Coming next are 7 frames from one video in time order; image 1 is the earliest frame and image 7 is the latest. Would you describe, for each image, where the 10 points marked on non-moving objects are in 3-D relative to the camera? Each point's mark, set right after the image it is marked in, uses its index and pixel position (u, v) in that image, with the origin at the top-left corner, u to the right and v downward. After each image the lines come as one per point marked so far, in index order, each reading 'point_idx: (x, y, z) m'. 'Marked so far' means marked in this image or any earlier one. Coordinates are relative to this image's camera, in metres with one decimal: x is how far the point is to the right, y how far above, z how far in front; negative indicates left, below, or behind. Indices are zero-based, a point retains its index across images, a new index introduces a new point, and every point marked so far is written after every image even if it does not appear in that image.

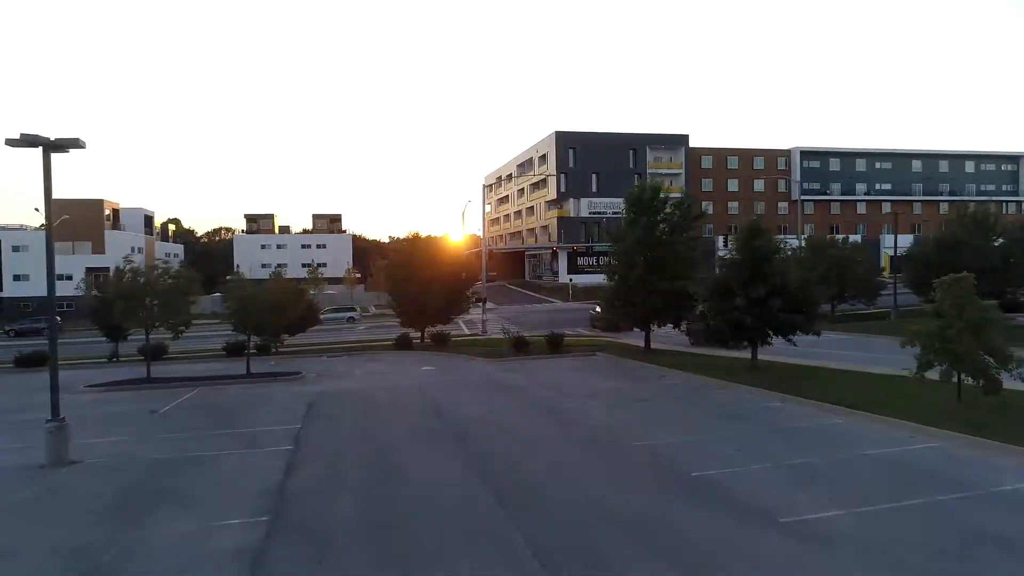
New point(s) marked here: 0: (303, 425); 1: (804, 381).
0: (-4.8, -3.1, +16.9) m
1: (+7.6, -2.4, +19.2) m
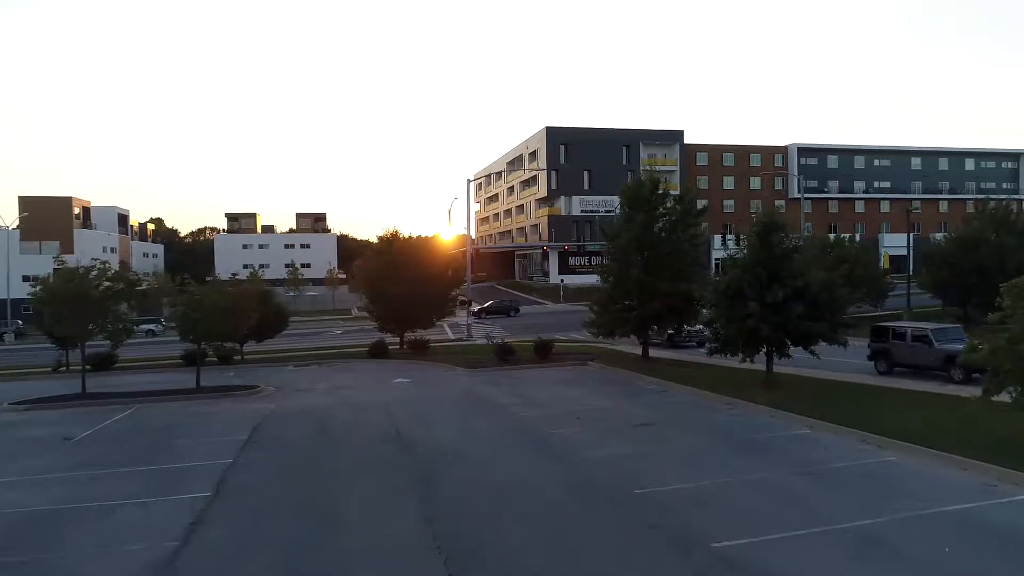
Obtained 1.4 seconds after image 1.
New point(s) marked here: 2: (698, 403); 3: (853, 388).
0: (-5.2, -3.2, +14.1) m
1: (+7.1, -2.5, +16.5) m
2: (+4.4, -2.7, +17.4) m
3: (+8.3, -2.4, +17.8) m
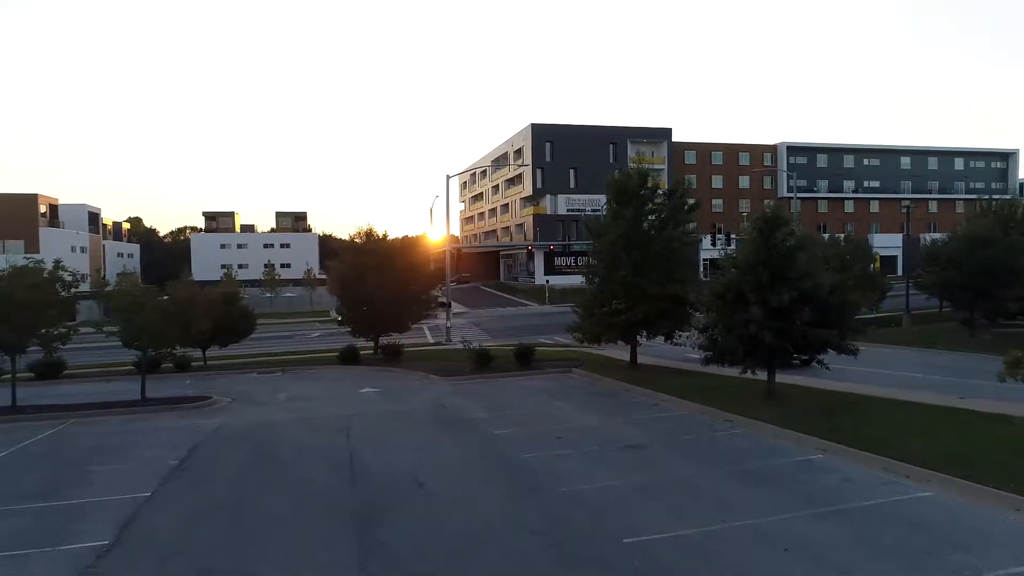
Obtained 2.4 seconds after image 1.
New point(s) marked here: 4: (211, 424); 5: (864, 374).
0: (-5.7, -3.3, +12.0) m
1: (+6.6, -2.6, +14.7) m
2: (+3.8, -2.8, +15.6) m
3: (+7.7, -2.5, +16.0) m
4: (-7.3, -3.3, +17.9) m
5: (+9.5, -2.3, +19.8) m
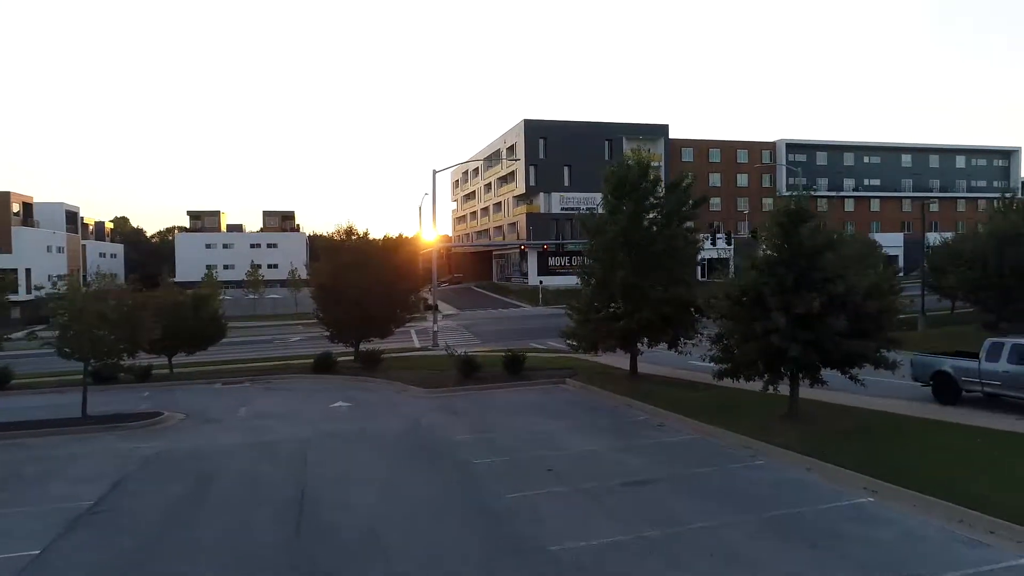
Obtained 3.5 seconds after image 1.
0: (-6.0, -3.4, +9.8) m
1: (+6.3, -2.6, +12.5) m
2: (+3.6, -2.9, +13.4) m
3: (+7.4, -2.6, +13.9) m
4: (-7.6, -3.4, +15.7) m
5: (+9.2, -2.4, +17.6) m
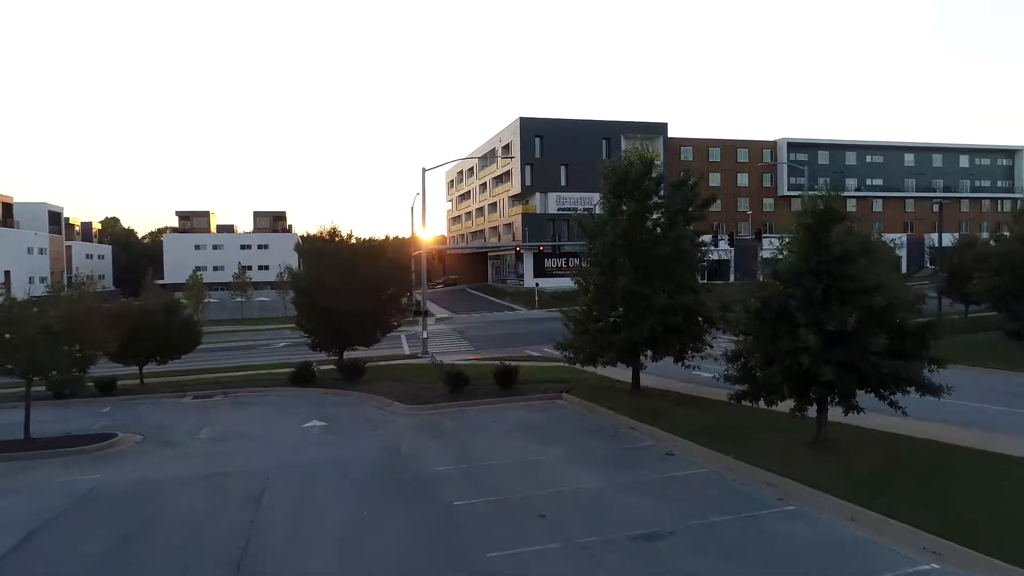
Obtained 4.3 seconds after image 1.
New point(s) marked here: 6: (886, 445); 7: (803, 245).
0: (-6.2, -3.5, +7.9) m
1: (+6.1, -2.8, +10.7) m
2: (+3.4, -3.1, +11.6) m
3: (+7.2, -2.7, +12.1) m
4: (-7.8, -3.6, +13.8) m
5: (+9.0, -2.6, +15.8) m
6: (+6.5, -2.7, +13.1) m
7: (+4.8, +0.7, +12.0) m
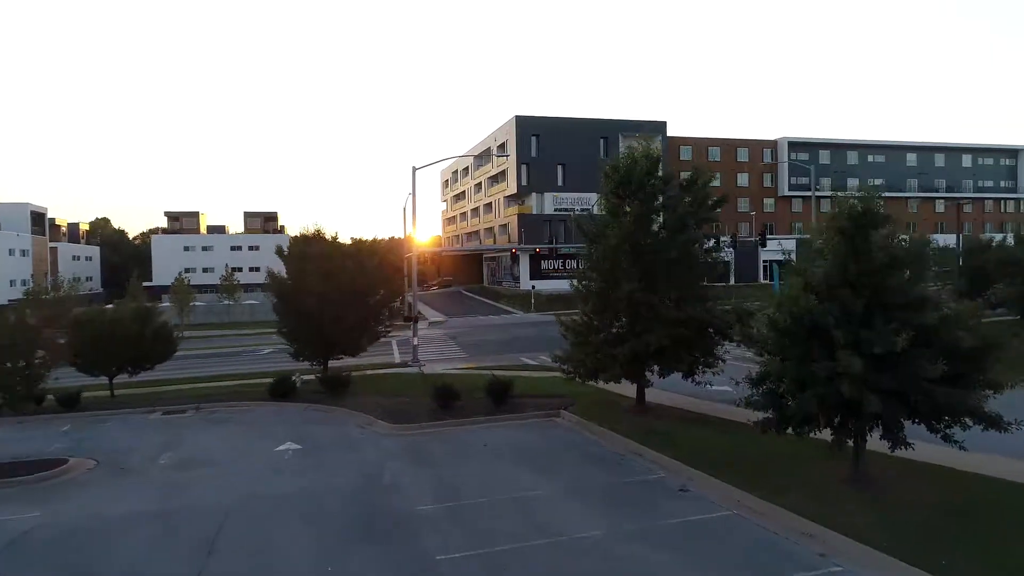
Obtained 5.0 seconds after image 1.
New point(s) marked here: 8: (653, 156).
0: (-6.3, -3.8, +6.3) m
1: (+6.0, -3.0, +9.1) m
2: (+3.2, -3.3, +10.0) m
3: (+7.1, -2.9, +10.5) m
4: (-8.0, -3.8, +12.1) m
5: (+8.8, -2.8, +14.2) m
6: (+6.4, -2.9, +11.4) m
7: (+4.7, +0.5, +10.4) m
8: (+3.4, +3.2, +17.9) m
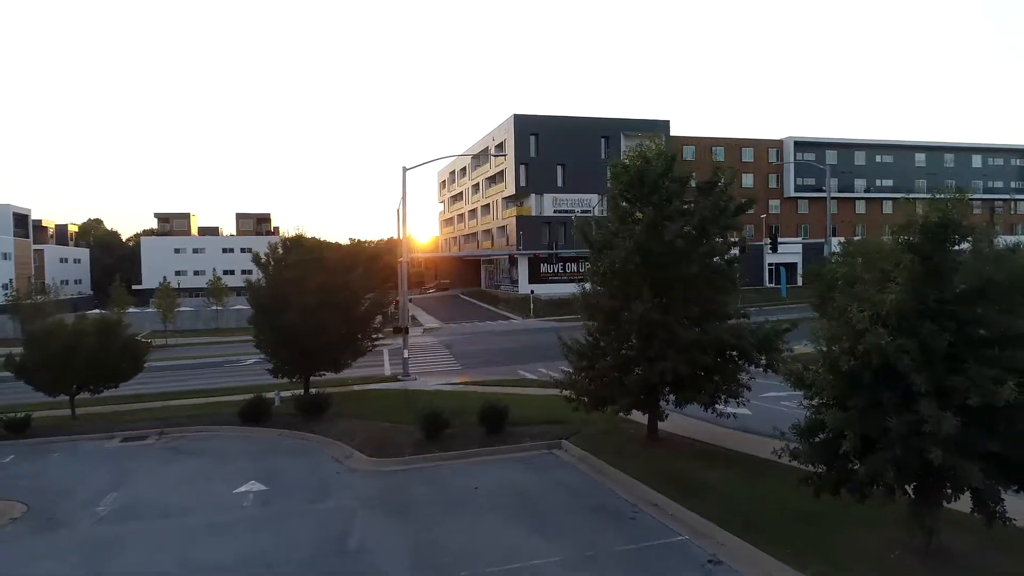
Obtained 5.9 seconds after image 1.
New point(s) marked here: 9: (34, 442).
0: (-6.4, -4.1, +4.1) m
1: (+5.9, -3.4, +7.0) m
2: (+3.1, -3.6, +7.8) m
3: (+7.0, -3.3, +8.3) m
4: (-8.1, -4.2, +10.0) m
5: (+8.7, -3.2, +12.1) m
6: (+6.3, -3.3, +9.3) m
7: (+4.6, +0.2, +8.2) m
8: (+3.3, +2.8, +15.7) m
9: (-12.6, -4.0, +19.5) m
